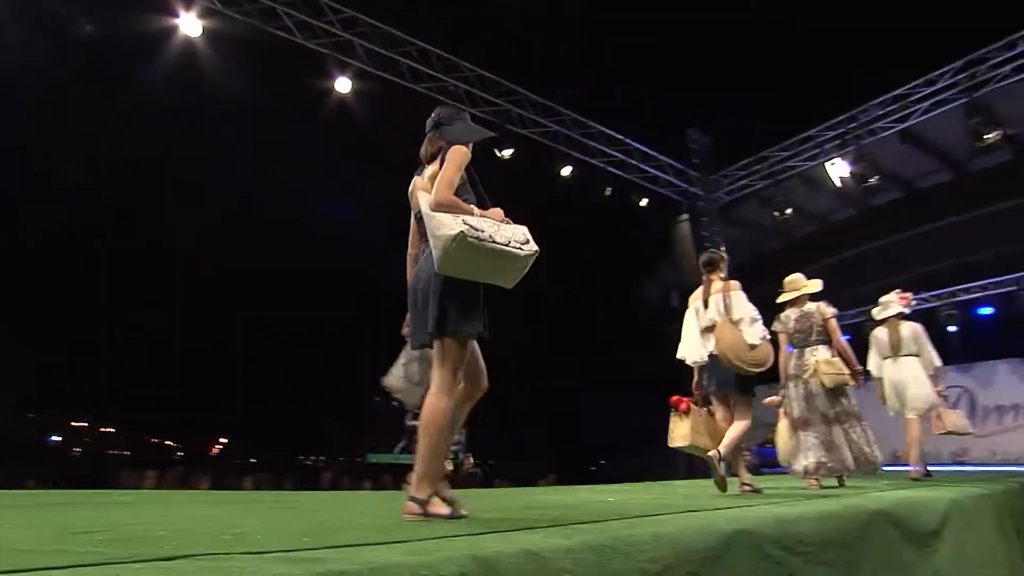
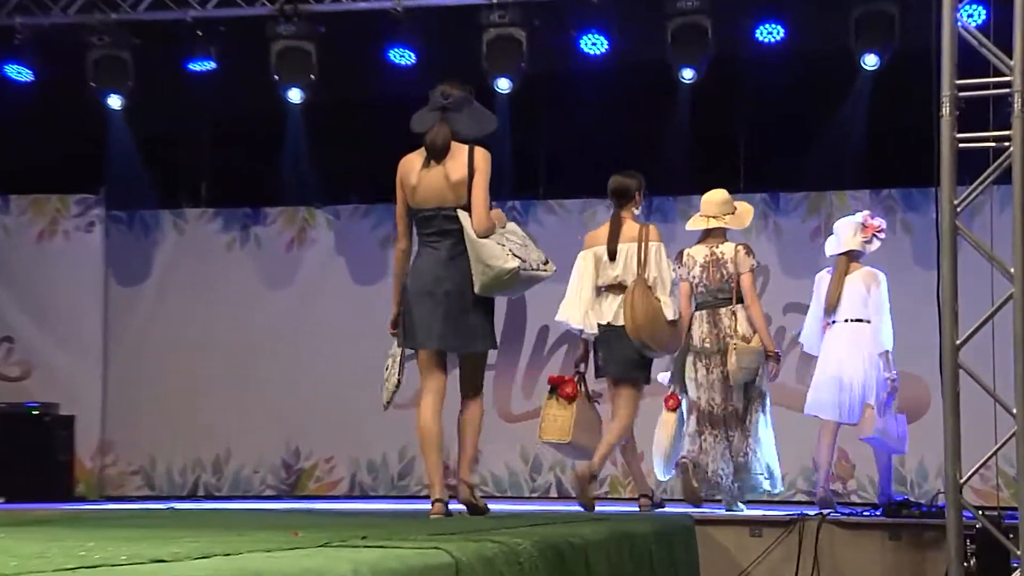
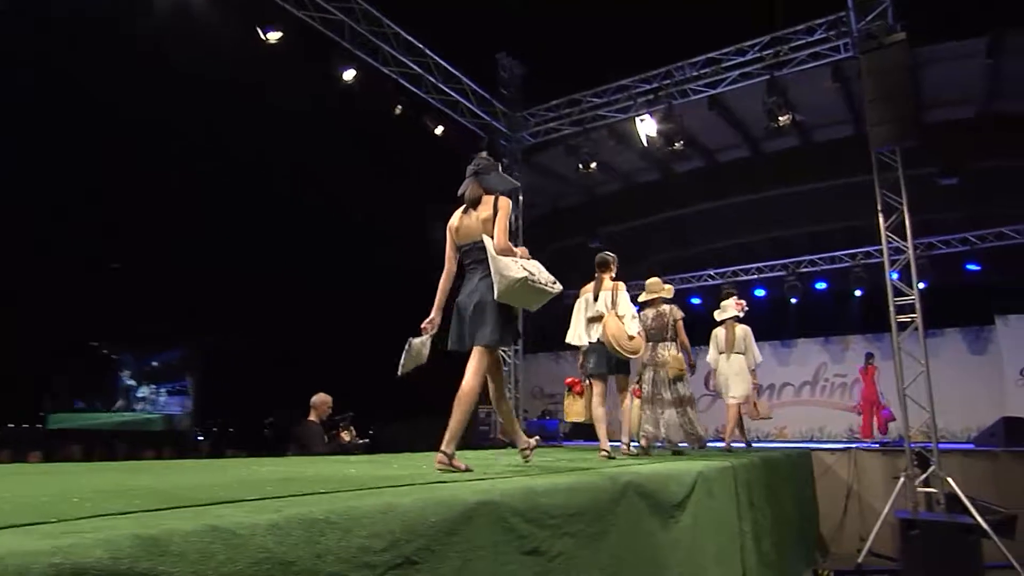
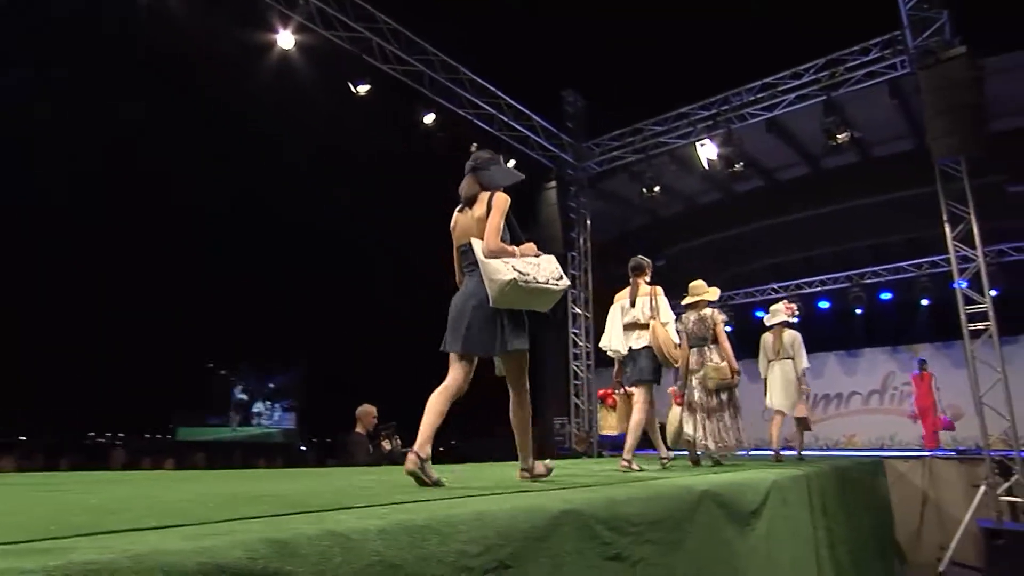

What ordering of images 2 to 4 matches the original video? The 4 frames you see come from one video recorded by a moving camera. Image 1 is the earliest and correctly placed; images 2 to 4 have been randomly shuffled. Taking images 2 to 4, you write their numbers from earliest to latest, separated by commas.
4, 3, 2
